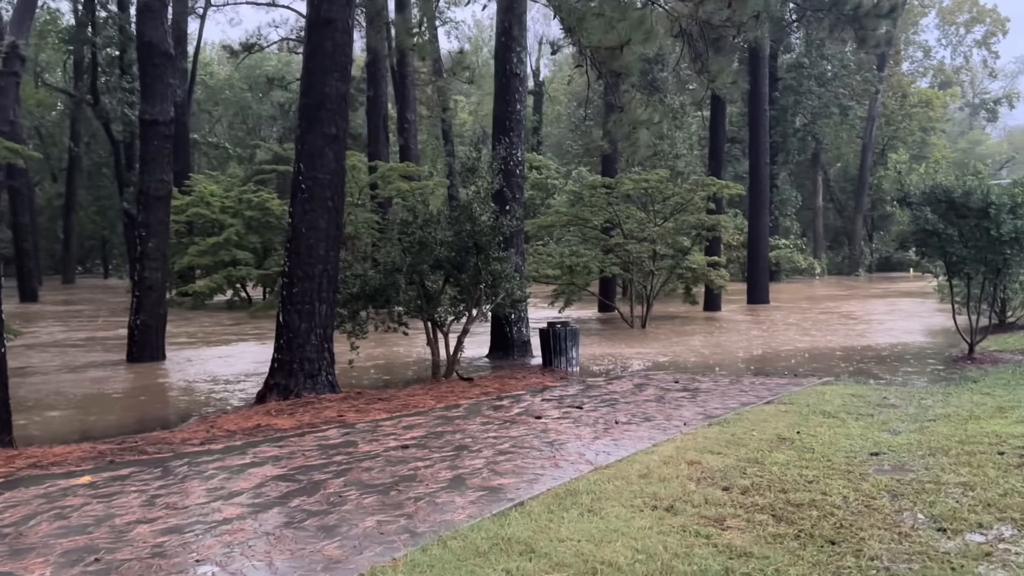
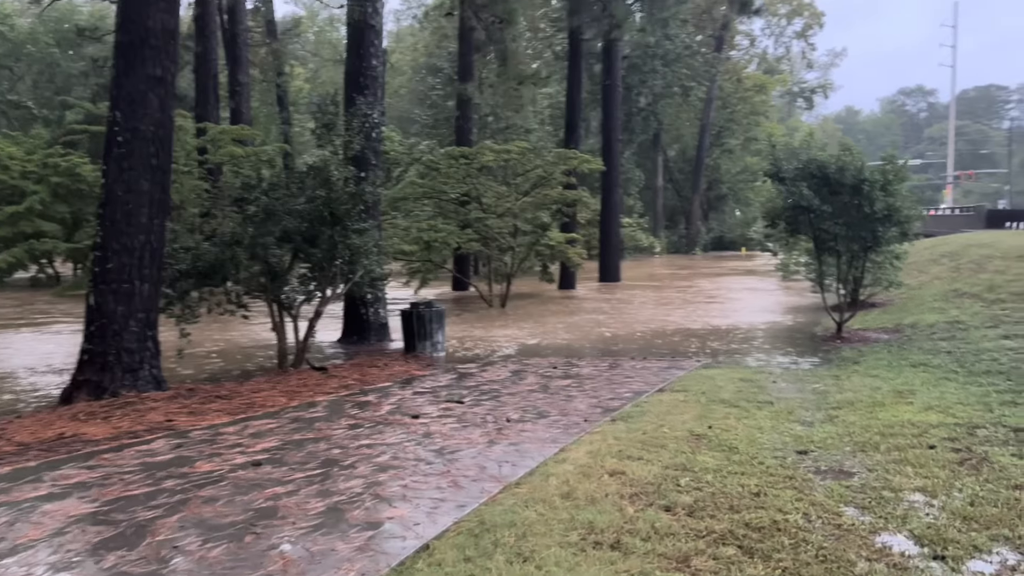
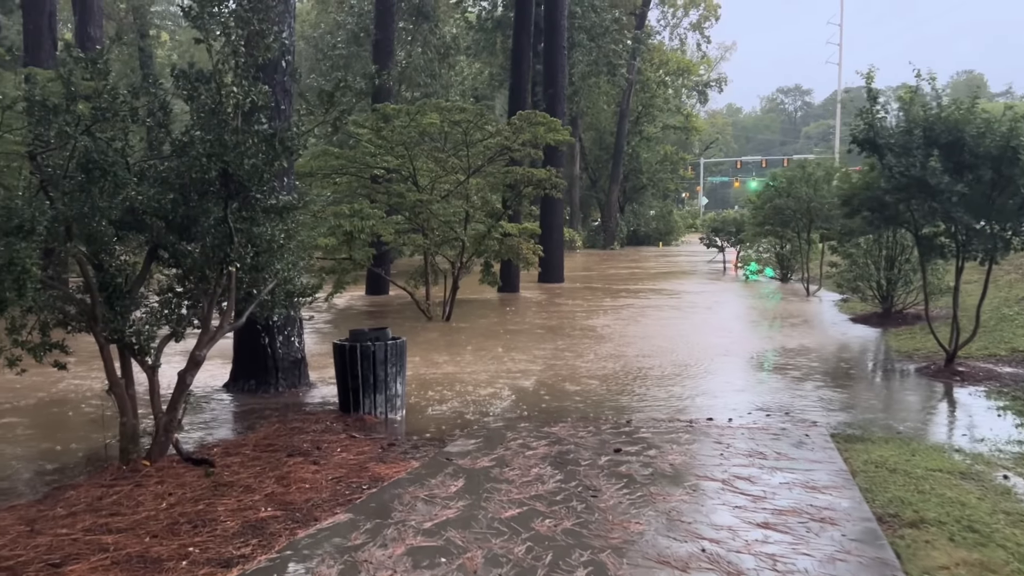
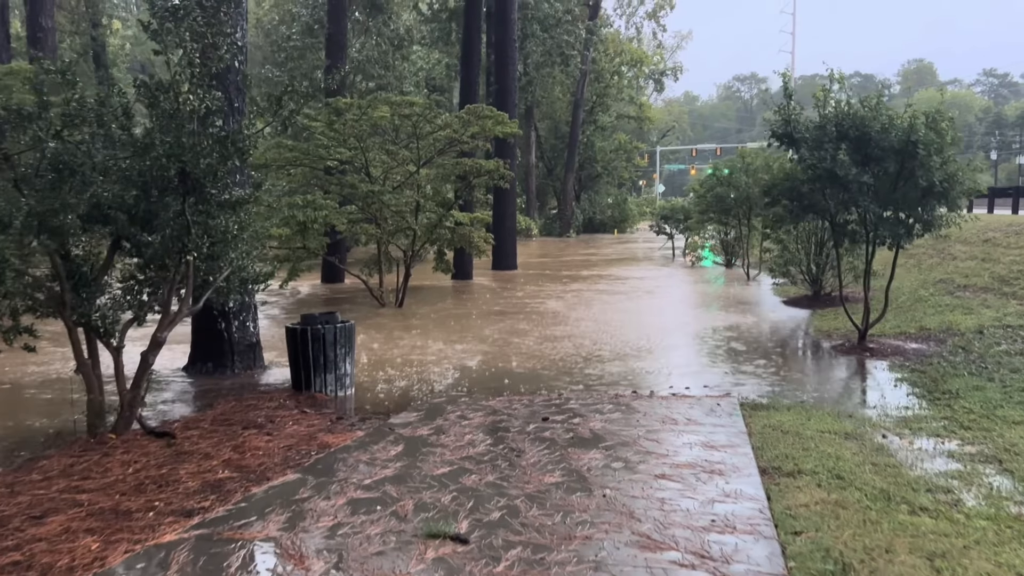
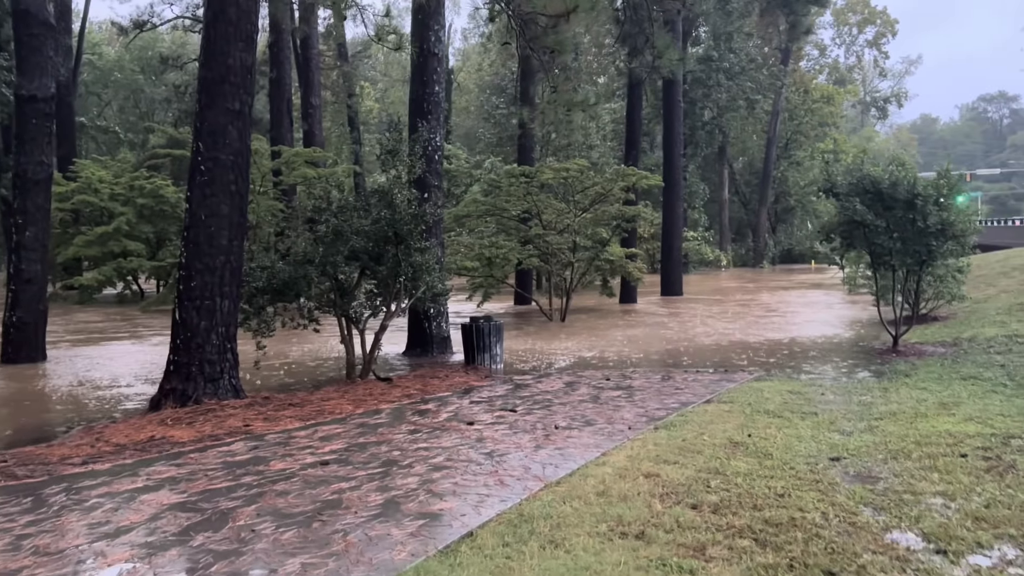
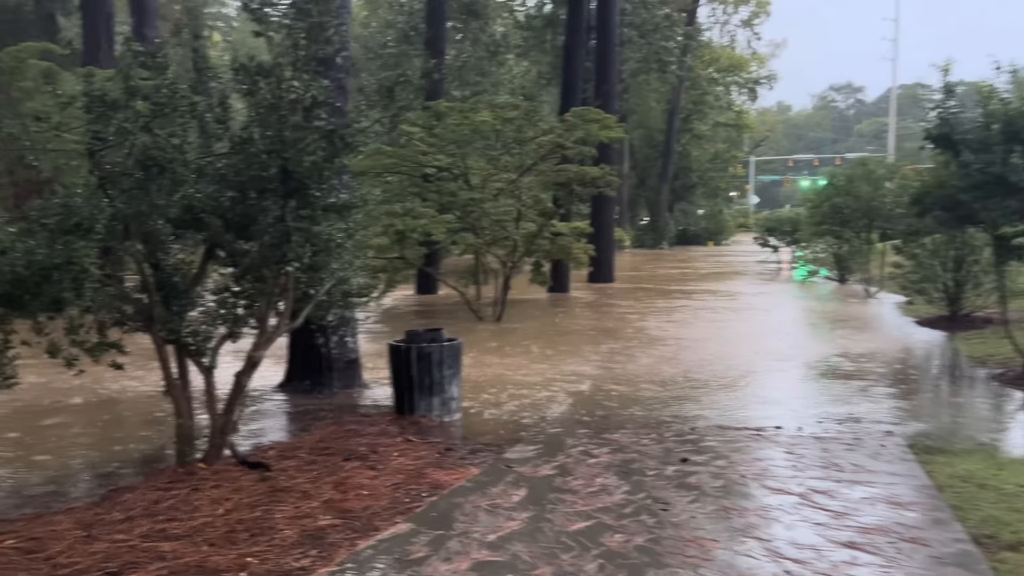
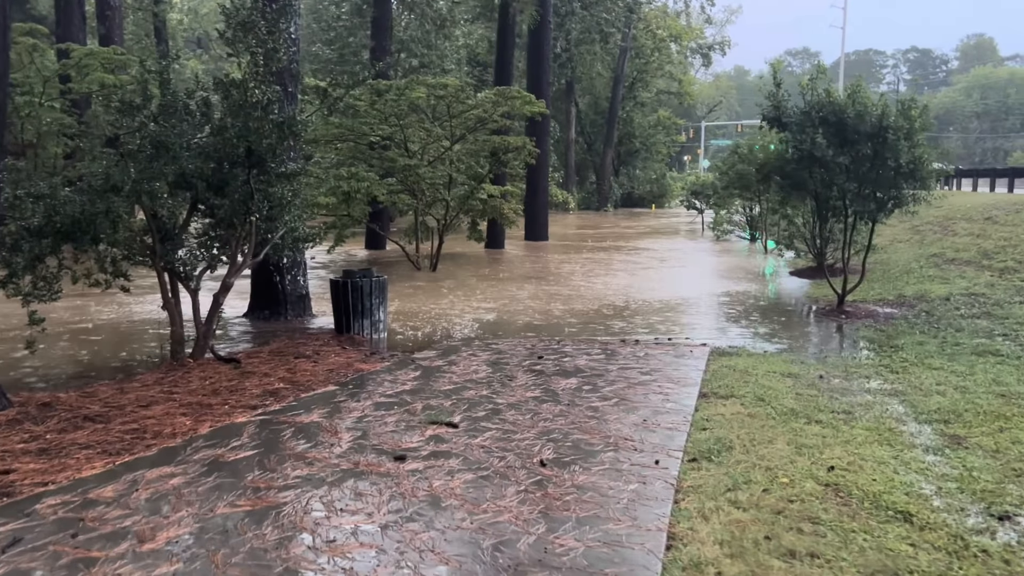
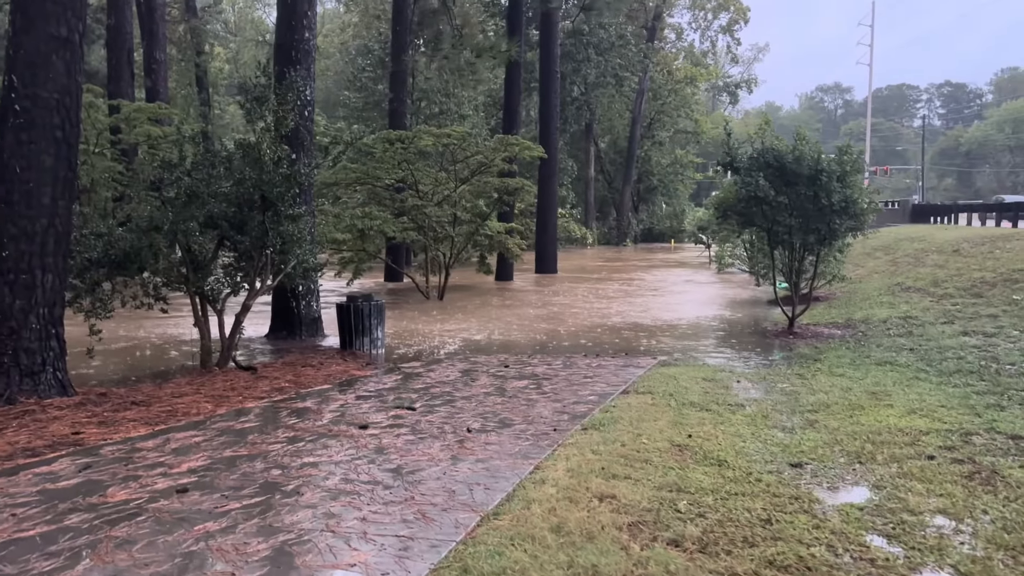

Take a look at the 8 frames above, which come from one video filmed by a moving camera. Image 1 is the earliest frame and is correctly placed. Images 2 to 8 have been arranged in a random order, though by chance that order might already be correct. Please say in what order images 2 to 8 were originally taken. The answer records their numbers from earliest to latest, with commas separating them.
5, 2, 8, 7, 4, 3, 6
